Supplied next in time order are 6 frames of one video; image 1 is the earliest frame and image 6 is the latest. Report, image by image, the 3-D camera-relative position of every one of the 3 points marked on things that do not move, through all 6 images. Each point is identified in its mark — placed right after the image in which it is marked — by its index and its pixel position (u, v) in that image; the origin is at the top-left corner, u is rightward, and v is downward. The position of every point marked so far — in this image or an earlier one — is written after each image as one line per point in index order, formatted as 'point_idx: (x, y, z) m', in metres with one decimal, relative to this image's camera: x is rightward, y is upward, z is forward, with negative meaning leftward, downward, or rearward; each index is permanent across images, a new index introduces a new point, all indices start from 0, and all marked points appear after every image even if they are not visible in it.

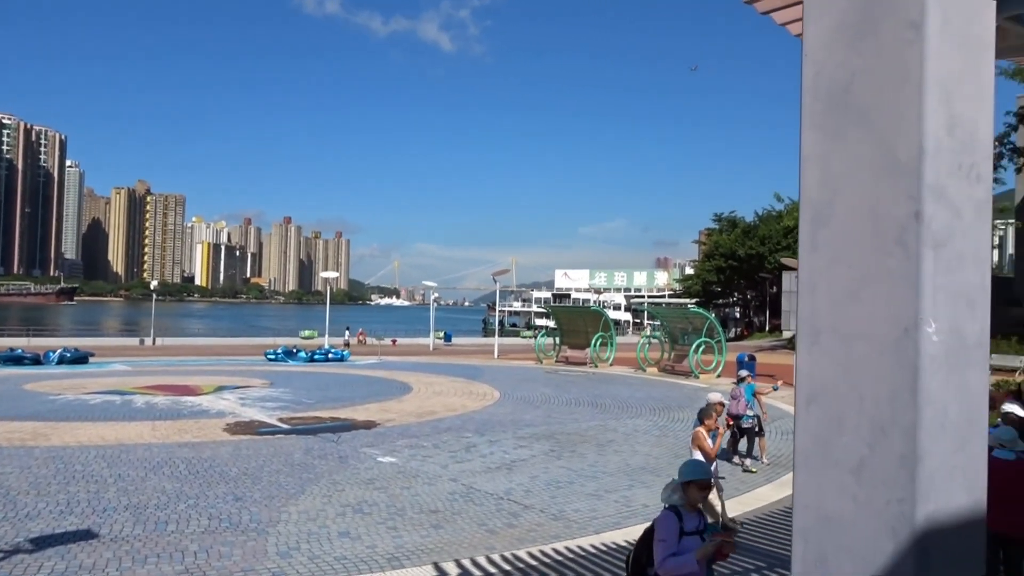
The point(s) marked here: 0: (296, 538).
0: (-1.7, -1.9, +6.3) m
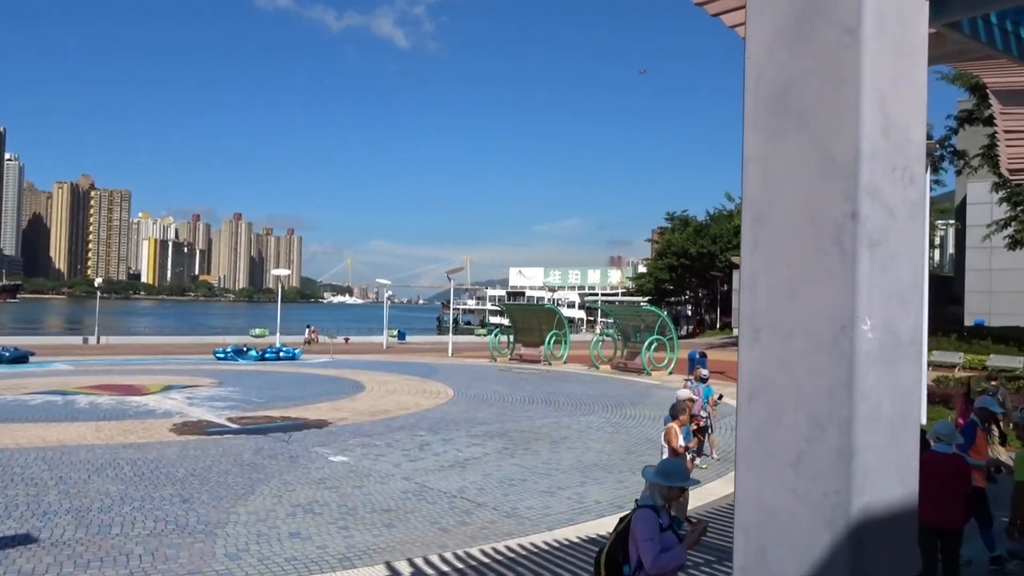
0: (-2.0, -1.9, +6.2) m
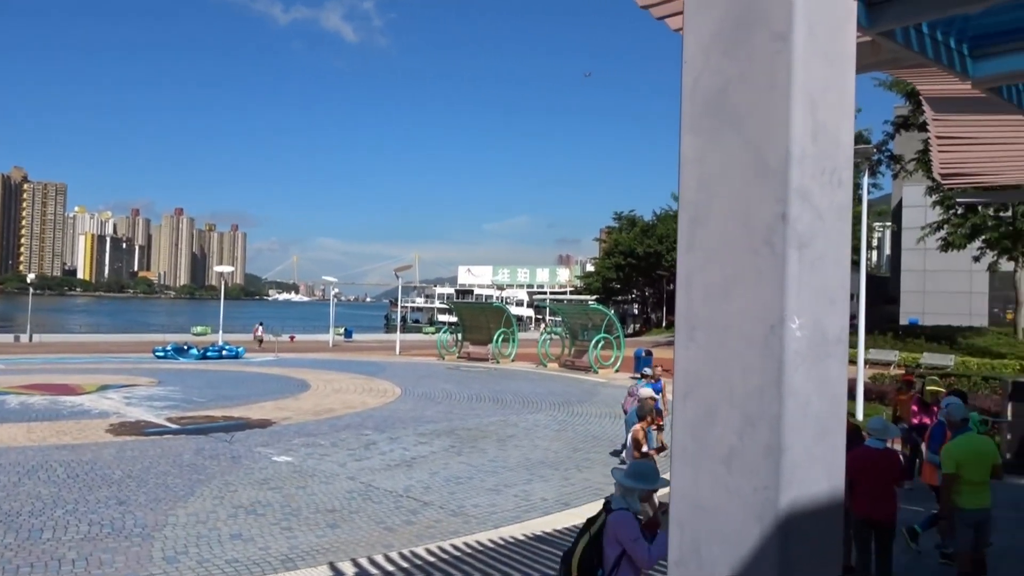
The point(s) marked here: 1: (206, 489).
0: (-2.4, -1.9, +6.0) m
1: (-2.6, -1.7, +7.1) m
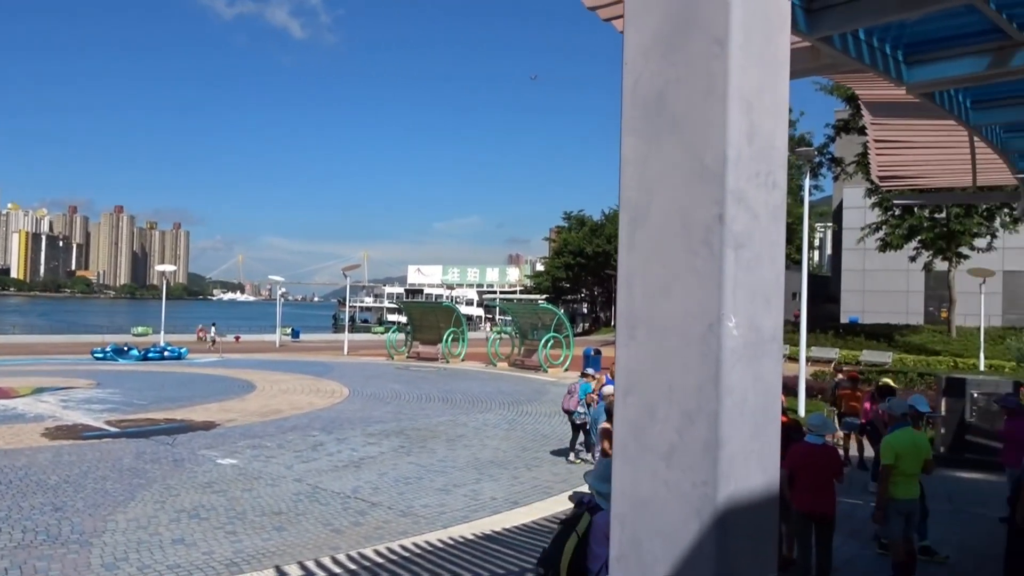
0: (-2.8, -1.9, +5.9) m
1: (-3.1, -1.7, +6.9) m
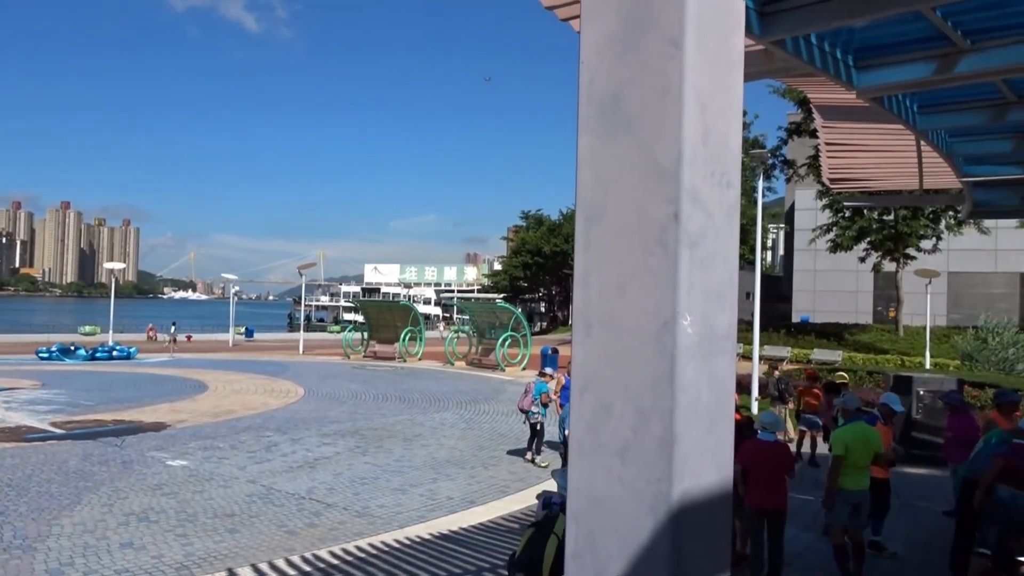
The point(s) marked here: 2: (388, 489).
0: (-3.1, -1.8, +5.7) m
1: (-3.4, -1.7, +6.8) m
2: (-1.2, -1.9, +7.8) m
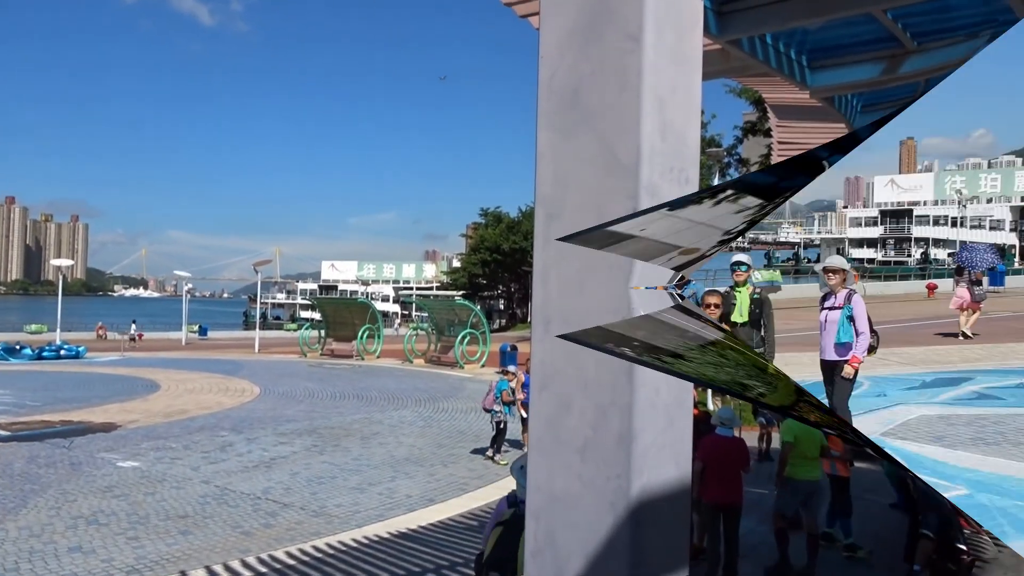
0: (-4.0, -2.0, +6.1) m
1: (-4.1, -1.8, +7.2) m
2: (-1.7, -1.9, +7.8) m
